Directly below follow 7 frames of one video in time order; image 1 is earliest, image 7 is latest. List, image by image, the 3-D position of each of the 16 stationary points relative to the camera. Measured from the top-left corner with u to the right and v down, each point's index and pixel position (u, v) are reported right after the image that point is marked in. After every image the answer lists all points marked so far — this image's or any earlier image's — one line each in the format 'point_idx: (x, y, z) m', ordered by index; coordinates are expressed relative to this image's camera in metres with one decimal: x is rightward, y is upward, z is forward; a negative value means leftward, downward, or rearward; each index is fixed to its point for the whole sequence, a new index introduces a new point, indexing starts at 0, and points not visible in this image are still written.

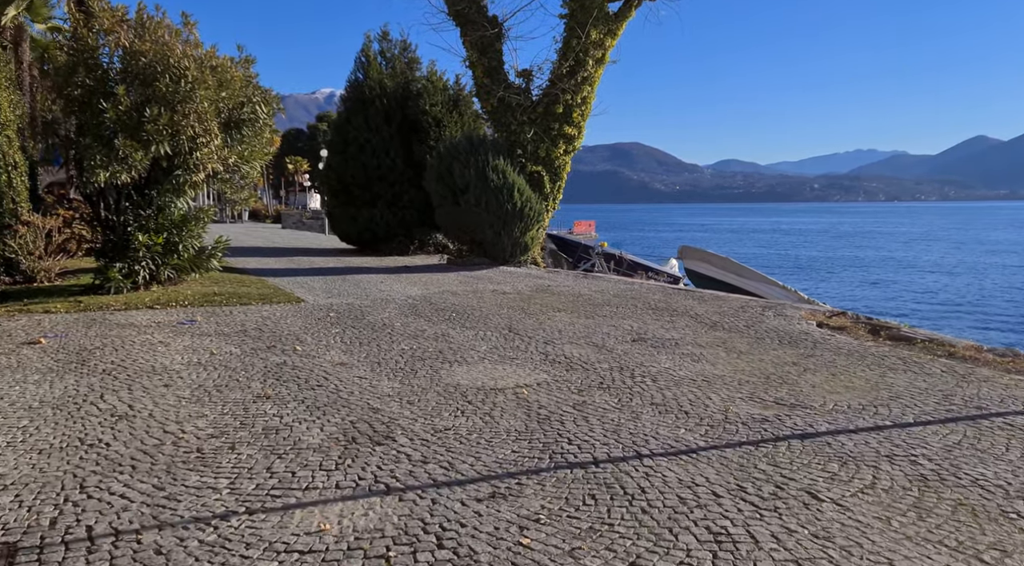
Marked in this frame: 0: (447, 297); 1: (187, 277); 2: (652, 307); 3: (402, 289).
0: (-1.1, -0.3, +13.3) m
1: (-5.5, +0.1, +13.6) m
2: (+2.0, -0.4, +11.6) m
3: (-1.9, -0.2, +14.0) m
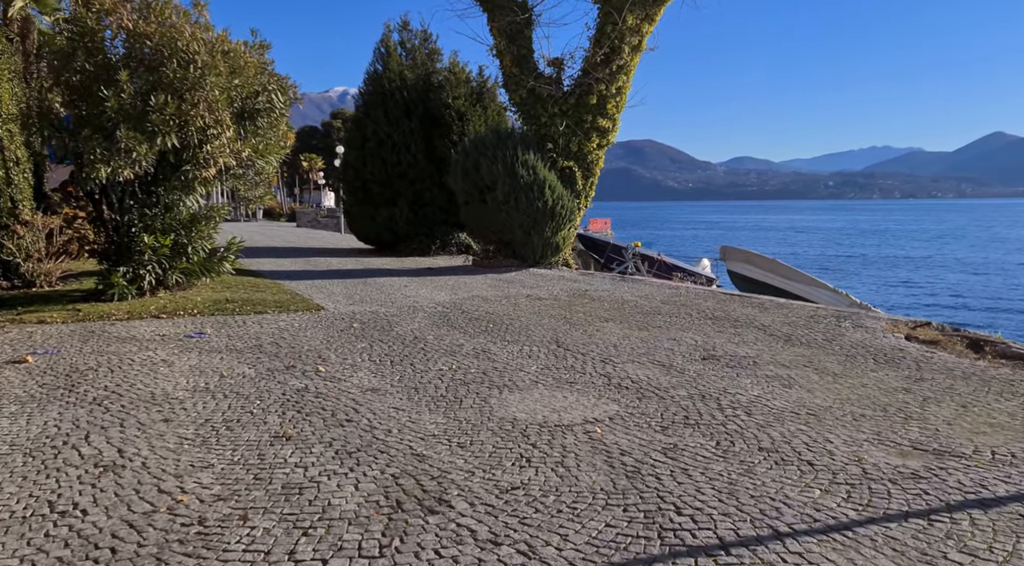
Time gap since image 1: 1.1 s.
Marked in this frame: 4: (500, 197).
0: (-0.5, -0.3, +12.2) m
1: (-4.9, 0.0, +12.5) m
2: (+2.6, -0.5, +10.5) m
3: (-1.3, -0.2, +12.9) m
4: (-0.2, +1.8, +16.9) m
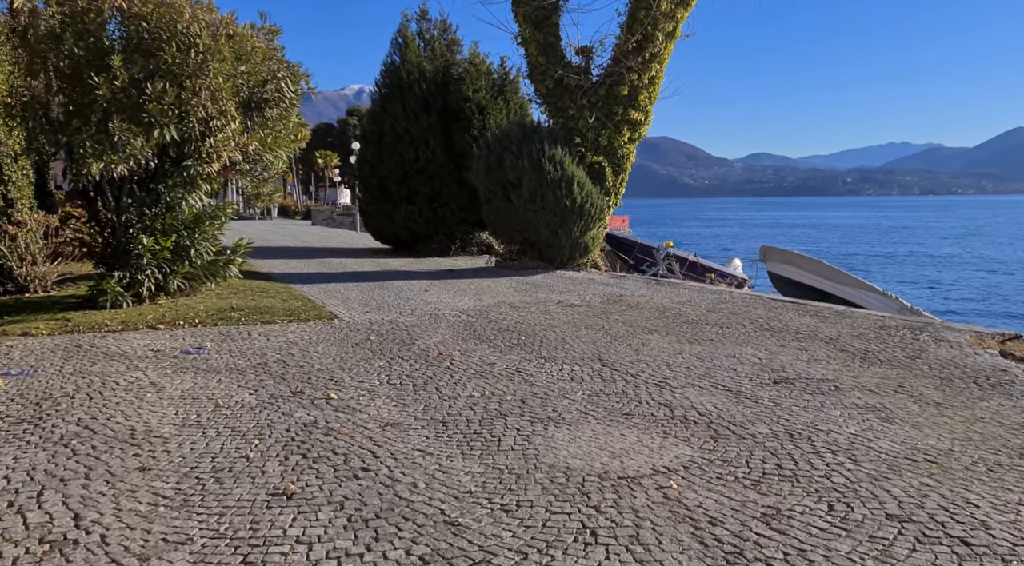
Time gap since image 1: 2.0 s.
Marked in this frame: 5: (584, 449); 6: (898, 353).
0: (-0.1, -0.4, +11.2) m
1: (-4.5, -0.1, +11.6) m
2: (+3.0, -0.5, +9.4) m
3: (-0.9, -0.3, +11.9) m
4: (+0.3, +1.8, +15.9) m
5: (+0.4, -1.0, +4.9) m
6: (+3.8, -0.7, +7.8) m
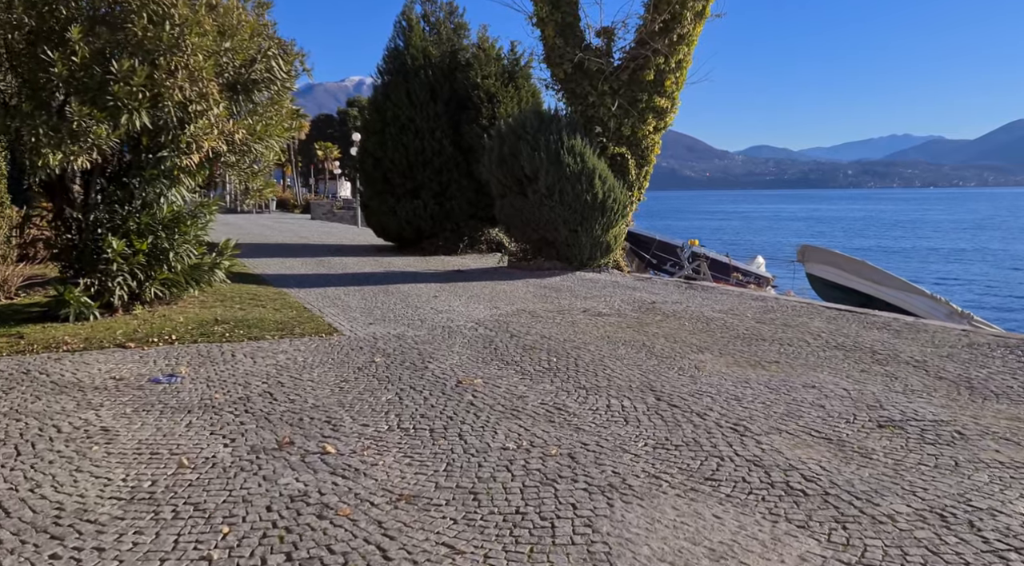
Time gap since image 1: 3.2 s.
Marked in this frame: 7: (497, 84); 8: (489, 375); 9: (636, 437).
0: (+0.2, -0.5, +9.8) m
1: (-4.2, -0.1, +10.3) m
2: (+3.2, -0.6, +8.1) m
3: (-0.6, -0.4, +10.6) m
4: (+0.6, +1.7, +14.6) m
5: (+0.7, -1.2, +3.5) m
6: (+4.0, -0.8, +6.5) m
7: (-0.4, +4.8, +19.2) m
8: (-0.2, -0.8, +6.9) m
9: (+0.8, -1.0, +5.1) m
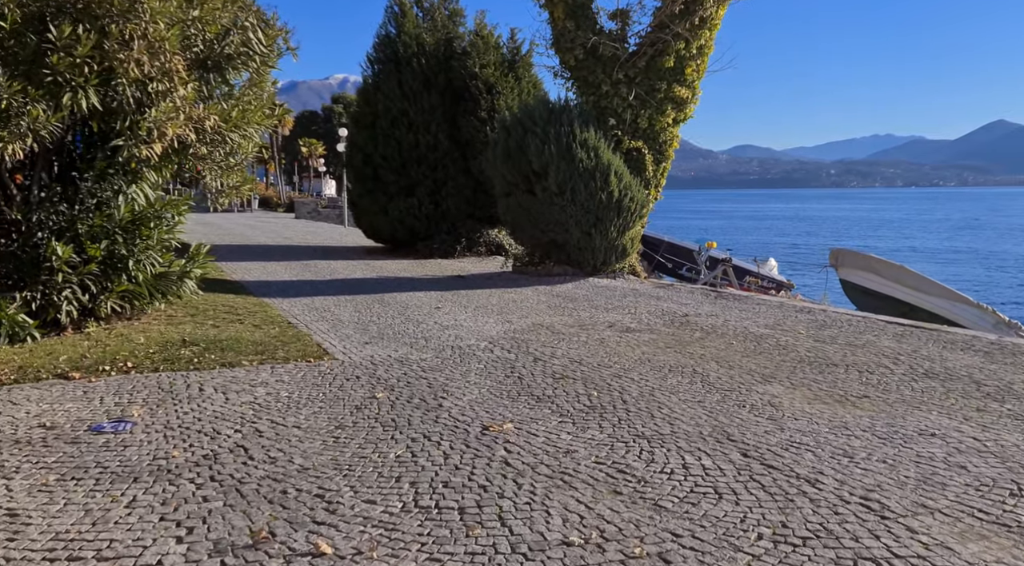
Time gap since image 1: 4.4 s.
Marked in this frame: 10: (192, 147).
0: (+0.4, -0.6, +8.5) m
1: (-4.0, -0.3, +8.8) m
2: (+3.5, -0.8, +6.8) m
3: (-0.4, -0.5, +9.2) m
4: (+0.7, +1.6, +13.2) m
5: (+1.0, -1.3, +2.2) m
6: (+4.3, -0.9, +5.2) m
7: (-0.3, +4.7, +17.8) m
8: (+0.1, -0.9, +5.6) m
9: (+1.1, -1.1, +3.8) m
10: (-3.2, +1.3, +7.9) m
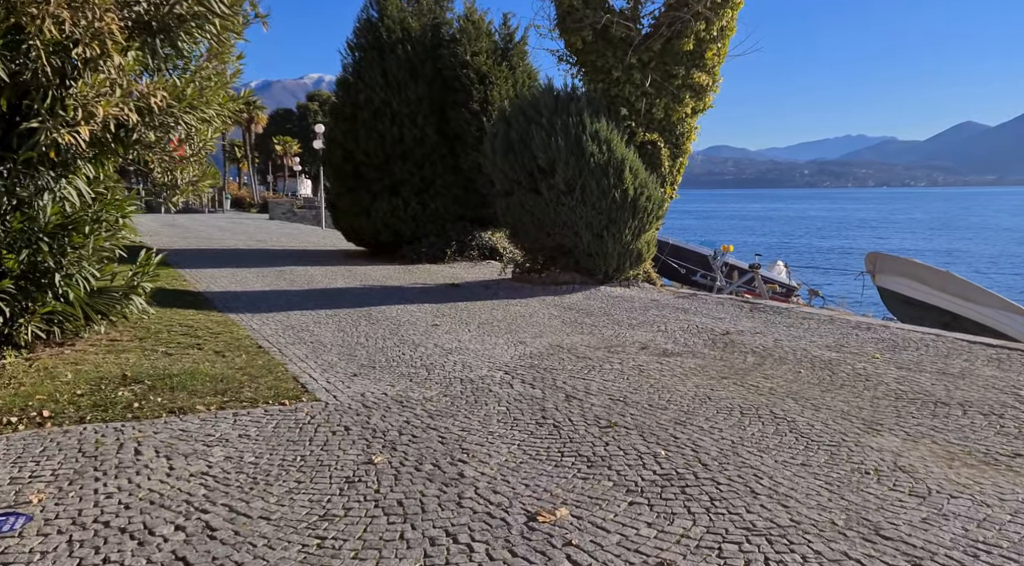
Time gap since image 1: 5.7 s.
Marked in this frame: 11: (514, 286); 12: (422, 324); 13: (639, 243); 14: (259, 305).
0: (+0.6, -0.8, +7.0) m
1: (-3.8, -0.4, +7.2) m
2: (+3.7, -0.9, +5.3) m
3: (-0.3, -0.7, +7.7) m
4: (+0.7, +1.4, +11.7) m
5: (+1.4, -1.4, +0.7) m
6: (+4.6, -1.1, +3.8) m
7: (-0.4, +4.5, +16.3) m
8: (+0.3, -1.1, +4.0) m
9: (+1.4, -1.3, +2.3) m
10: (-3.0, +1.2, +6.3) m
11: (0.0, 0.0, +12.5) m
12: (-1.0, -0.4, +9.1) m
13: (+1.9, +0.6, +12.1) m
14: (-3.4, -0.3, +10.7) m
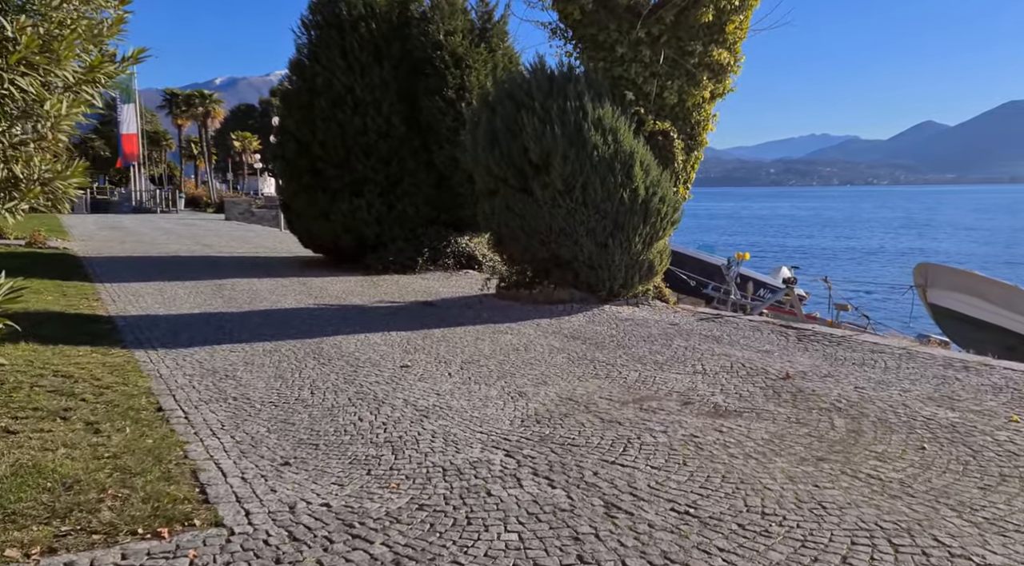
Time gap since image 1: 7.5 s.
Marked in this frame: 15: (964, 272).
0: (+0.6, -1.0, +4.8) m
1: (-3.8, -0.7, +4.9) m
2: (+3.8, -1.1, +3.3) m
3: (-0.3, -0.9, +5.5) m
4: (+0.5, +1.2, +9.6) m
5: (+1.6, -1.7, -1.4) m
6: (+4.7, -1.3, +1.8) m
7: (-0.8, +4.3, +14.1) m
8: (+0.5, -1.3, +1.9) m
9: (+1.6, -1.5, +0.2) m
10: (-2.9, +0.9, +4.0) m
11: (-0.1, -0.3, +10.4) m
12: (-1.1, -0.7, +6.9) m
13: (+1.7, +0.4, +10.1) m
14: (-3.5, -0.5, +8.5) m
15: (+6.1, +0.2, +11.2) m
